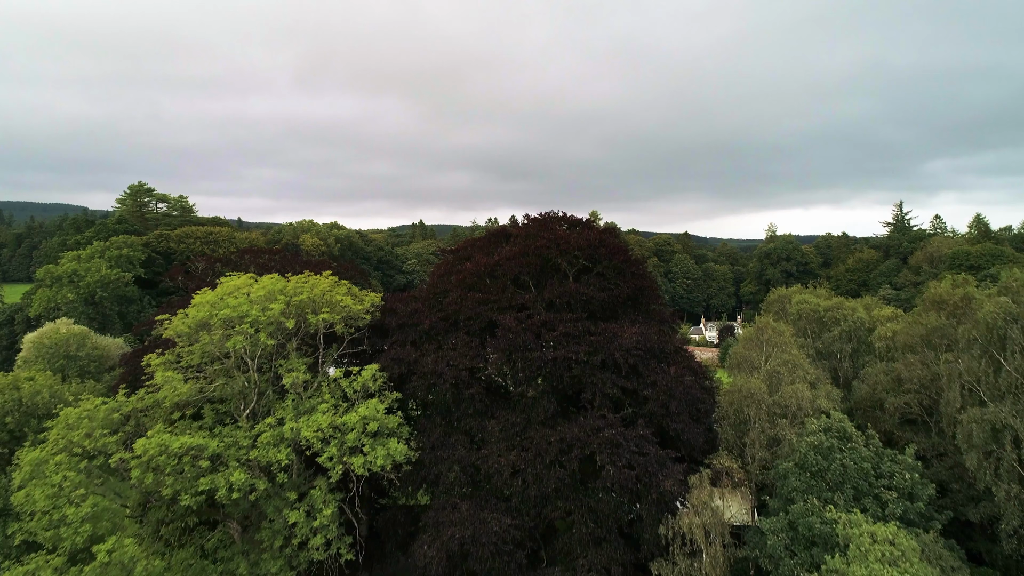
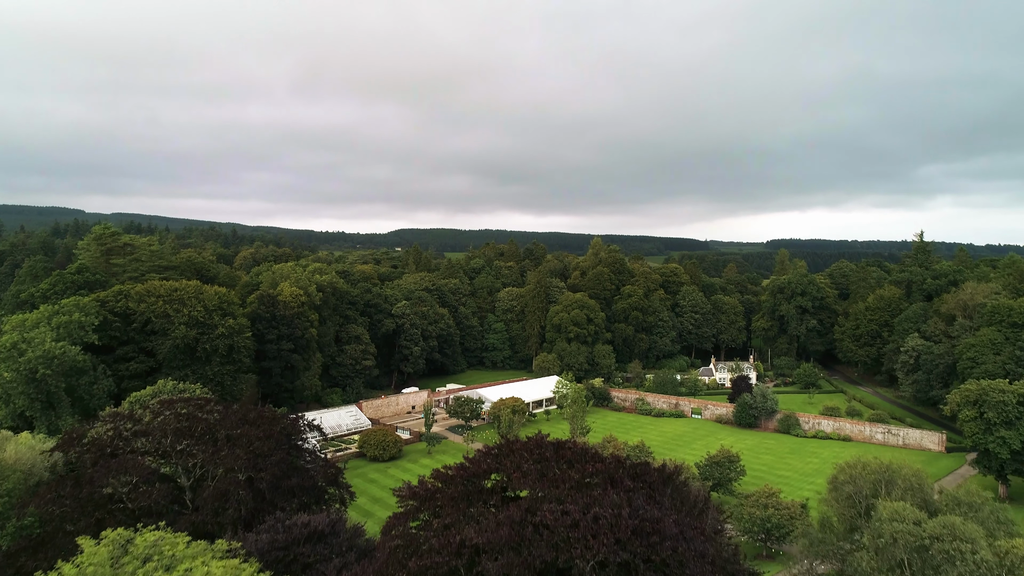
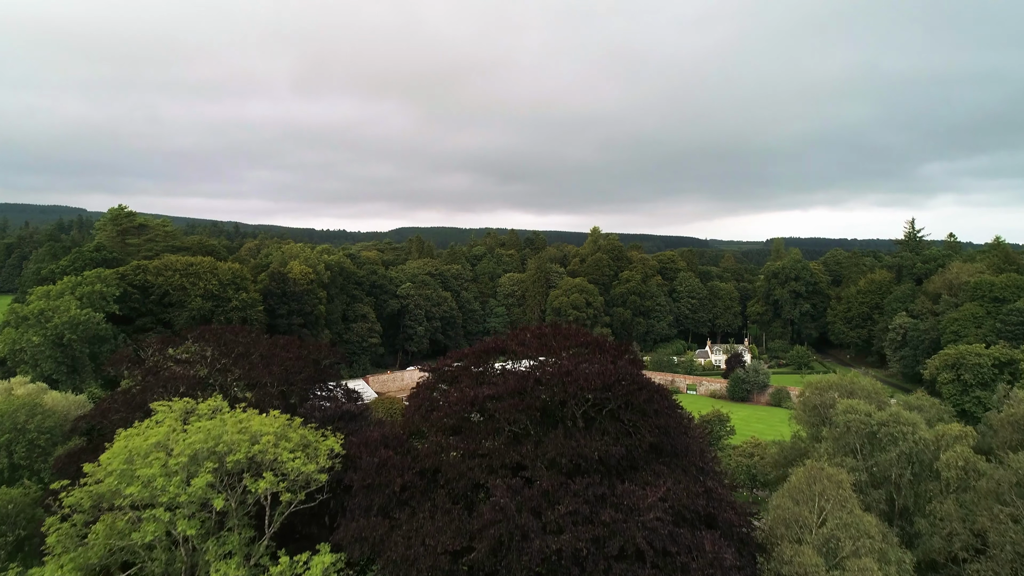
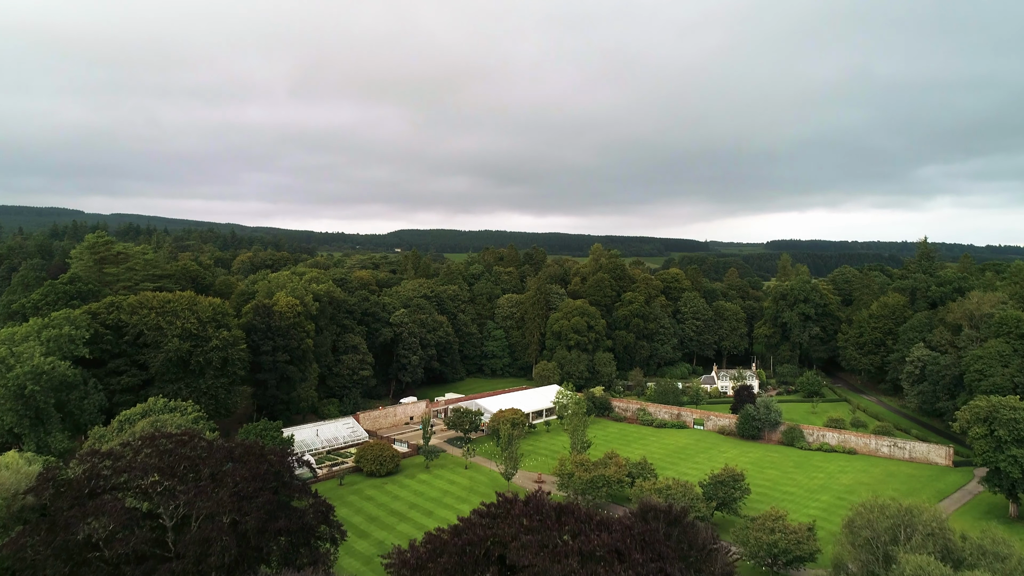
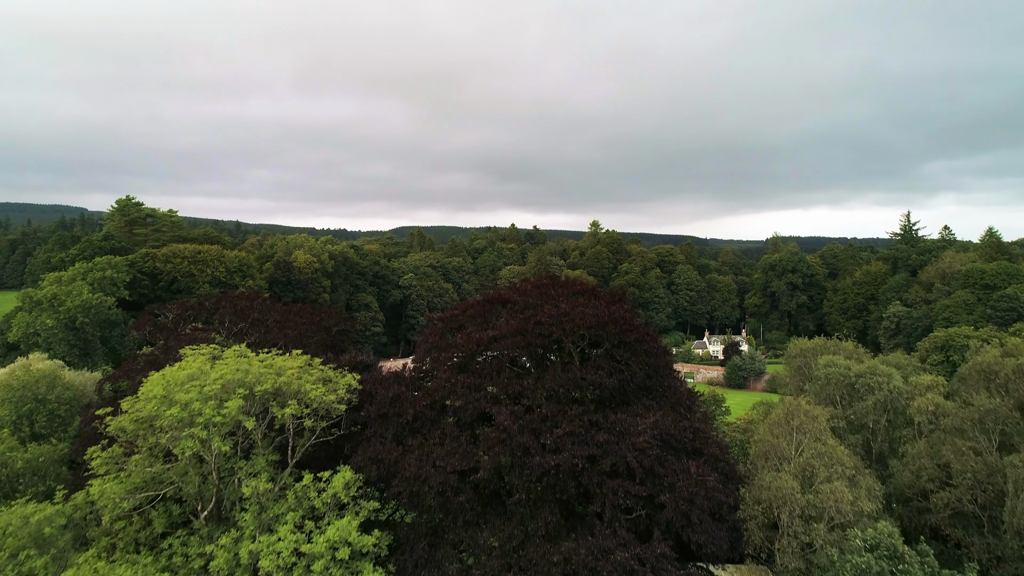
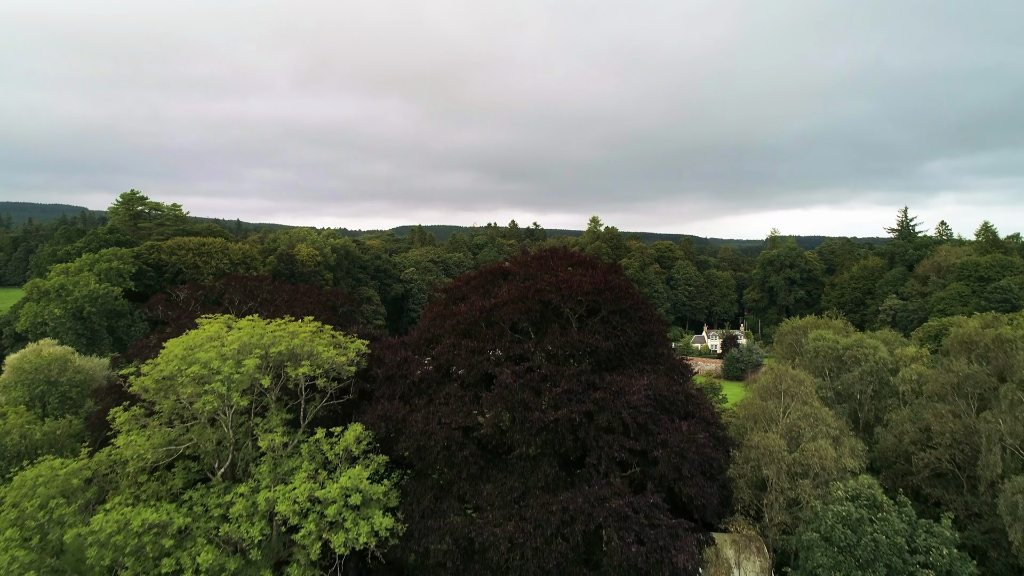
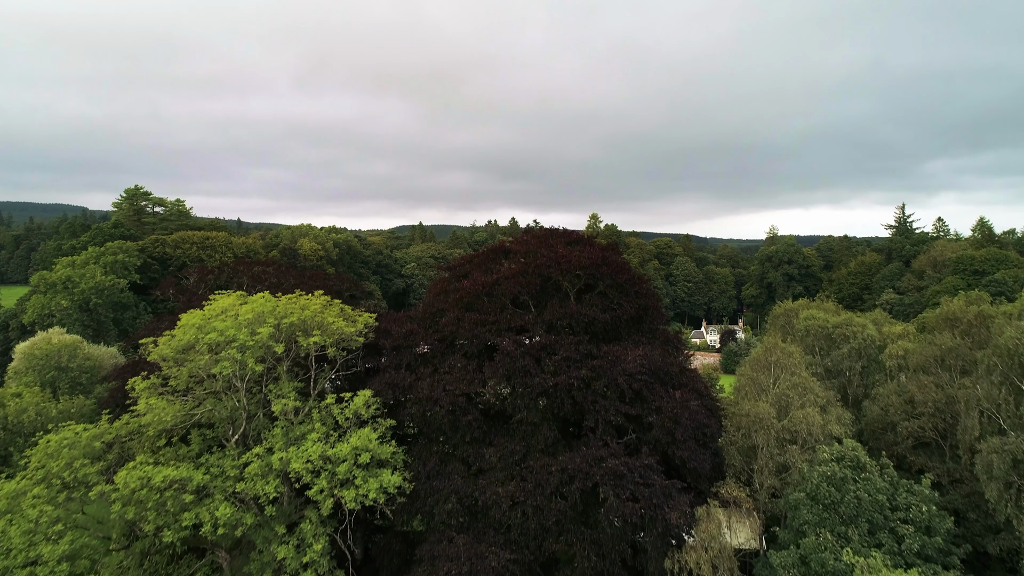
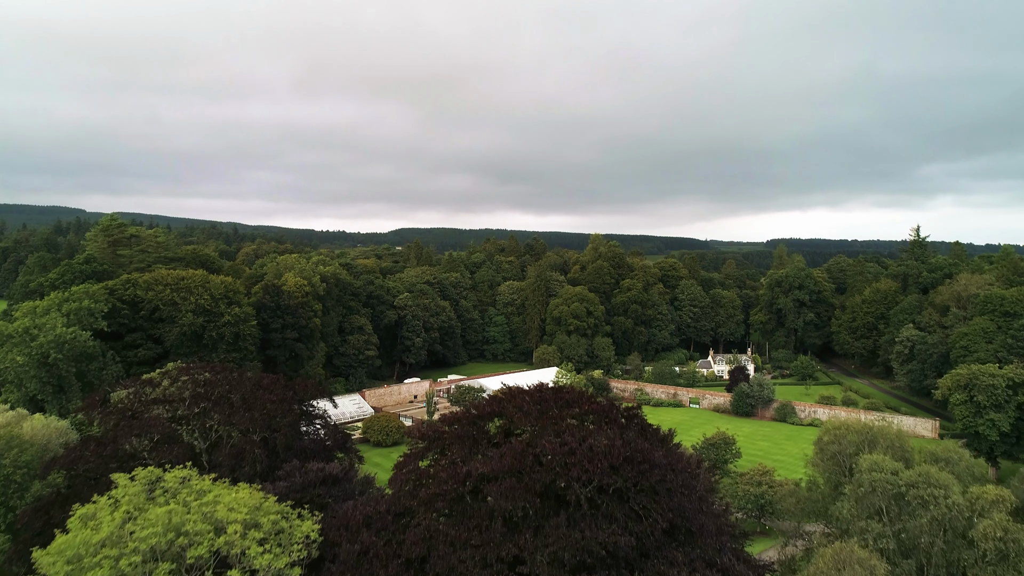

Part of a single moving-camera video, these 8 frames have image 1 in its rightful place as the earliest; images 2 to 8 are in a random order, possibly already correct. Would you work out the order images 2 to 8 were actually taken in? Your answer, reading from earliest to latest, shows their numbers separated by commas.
7, 6, 5, 3, 8, 2, 4
